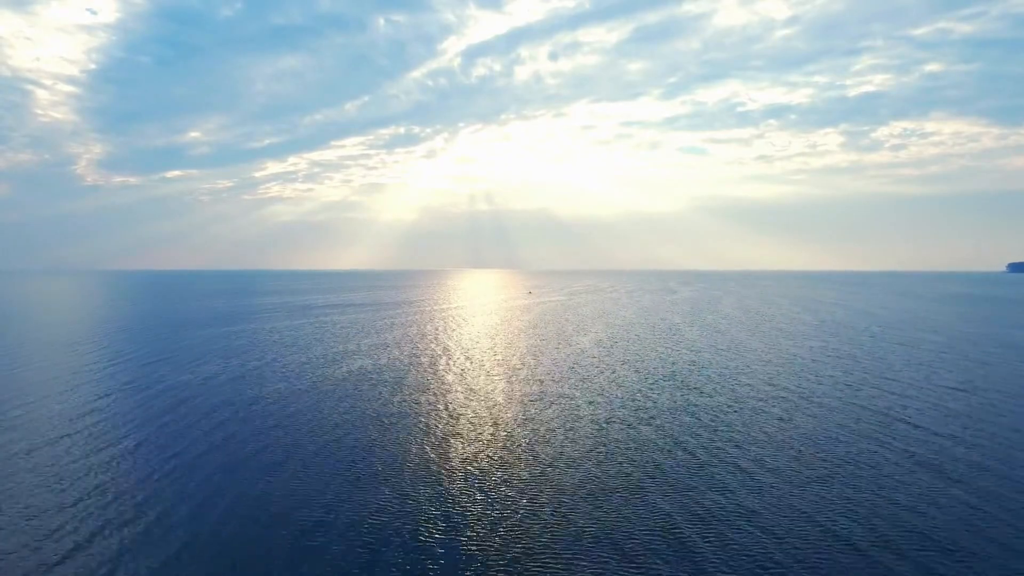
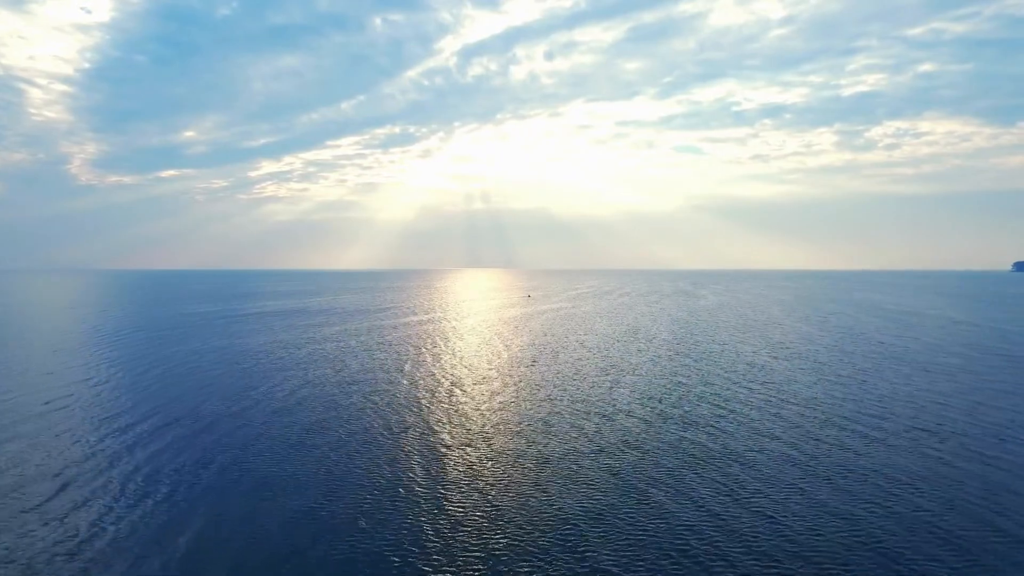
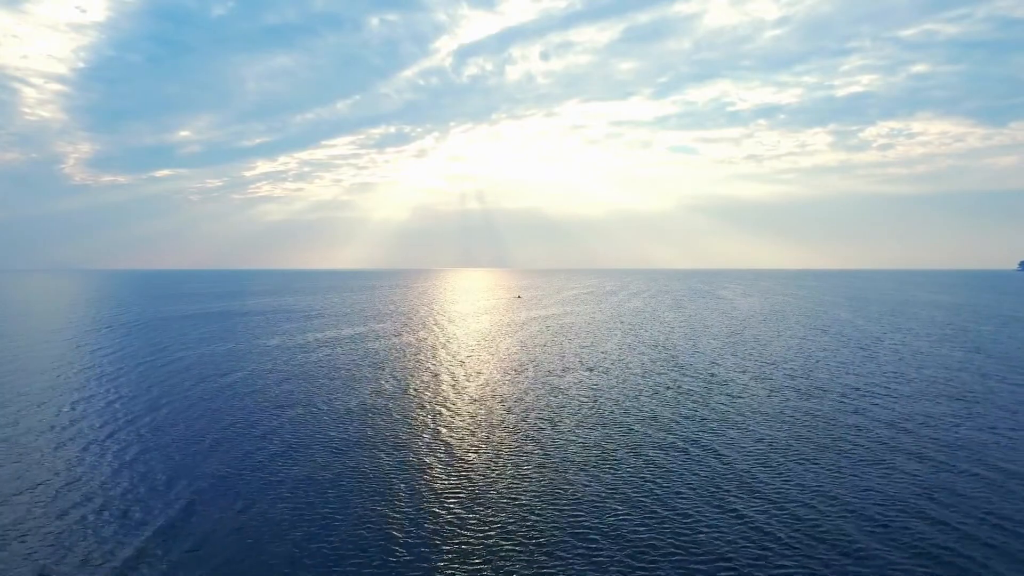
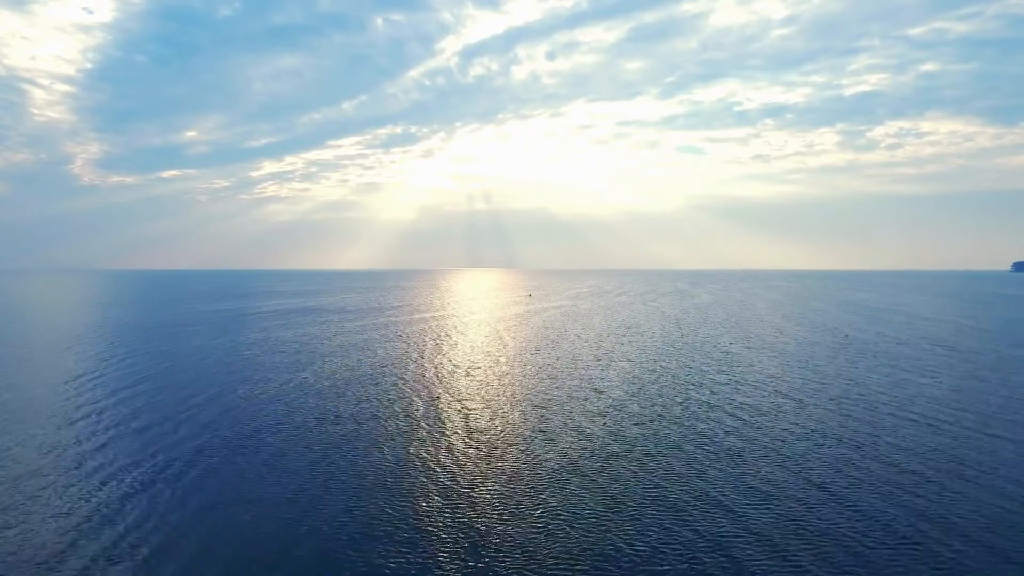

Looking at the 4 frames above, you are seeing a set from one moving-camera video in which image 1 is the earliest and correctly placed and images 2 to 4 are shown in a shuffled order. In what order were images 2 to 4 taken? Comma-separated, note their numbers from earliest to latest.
4, 2, 3
